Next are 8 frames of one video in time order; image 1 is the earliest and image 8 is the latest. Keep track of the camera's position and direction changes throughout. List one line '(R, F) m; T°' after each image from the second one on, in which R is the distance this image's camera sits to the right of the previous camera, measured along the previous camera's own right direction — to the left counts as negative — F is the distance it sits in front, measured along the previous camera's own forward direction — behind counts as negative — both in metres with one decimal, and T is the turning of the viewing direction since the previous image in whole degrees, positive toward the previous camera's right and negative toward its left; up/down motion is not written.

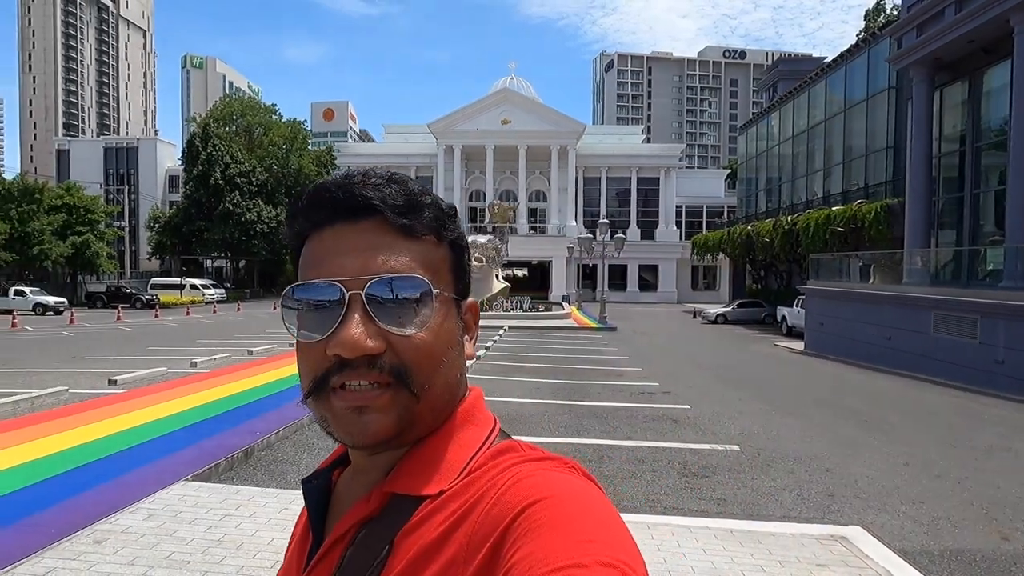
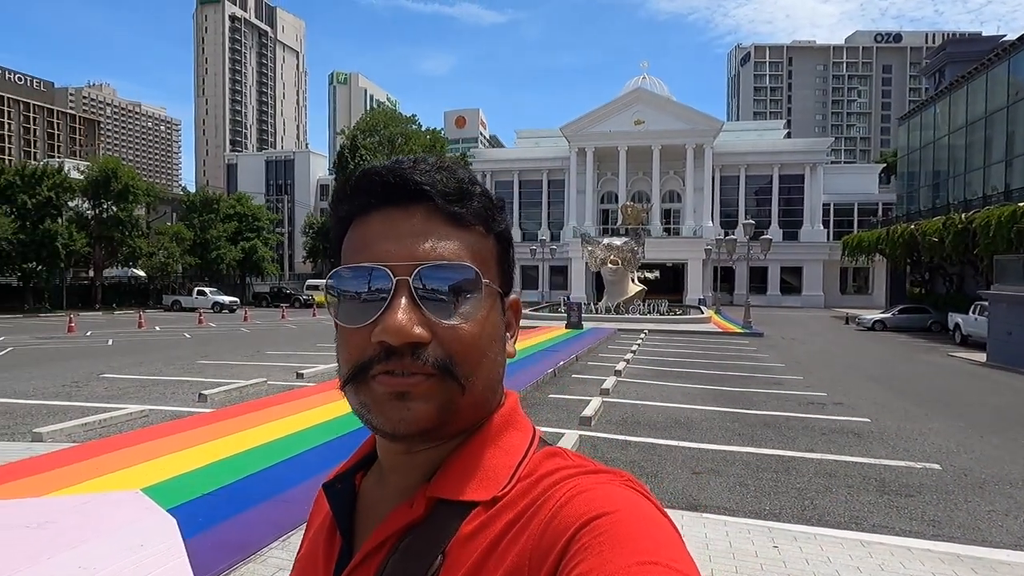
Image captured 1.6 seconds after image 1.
(-0.5, -0.2) m; -11°
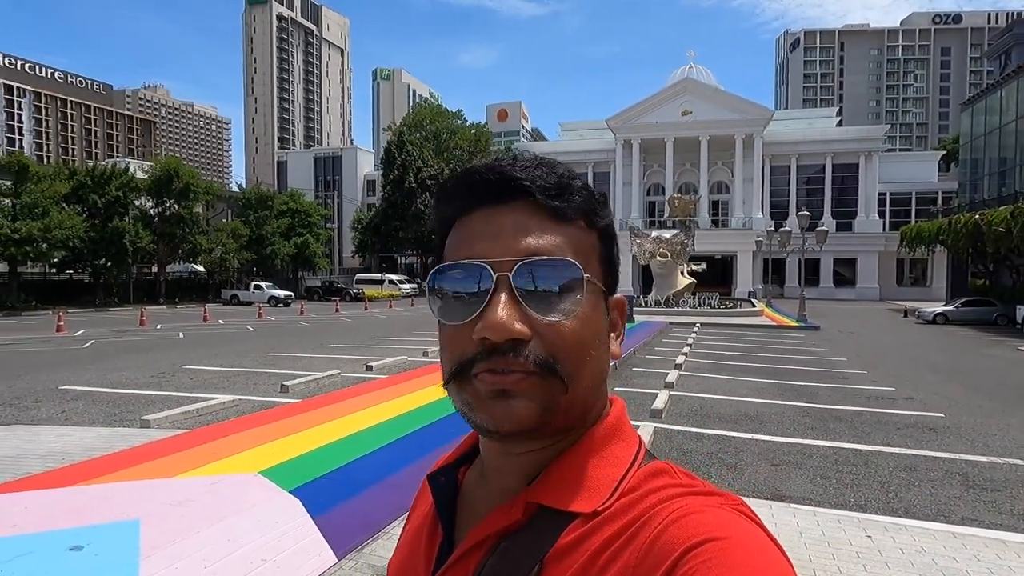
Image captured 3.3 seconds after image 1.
(-0.3, -0.2) m; -4°
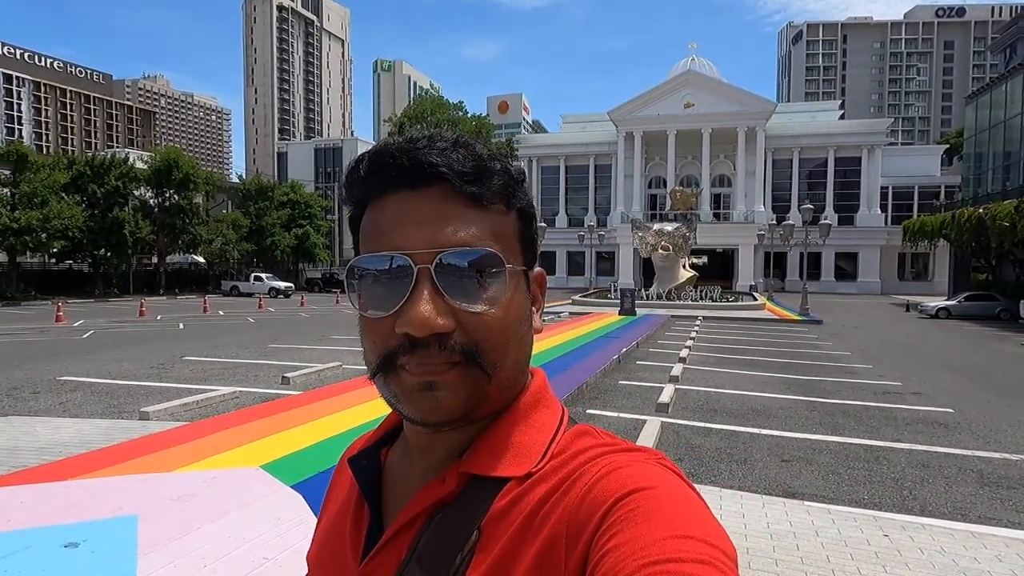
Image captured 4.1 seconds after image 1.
(-0.1, +0.1) m; 0°
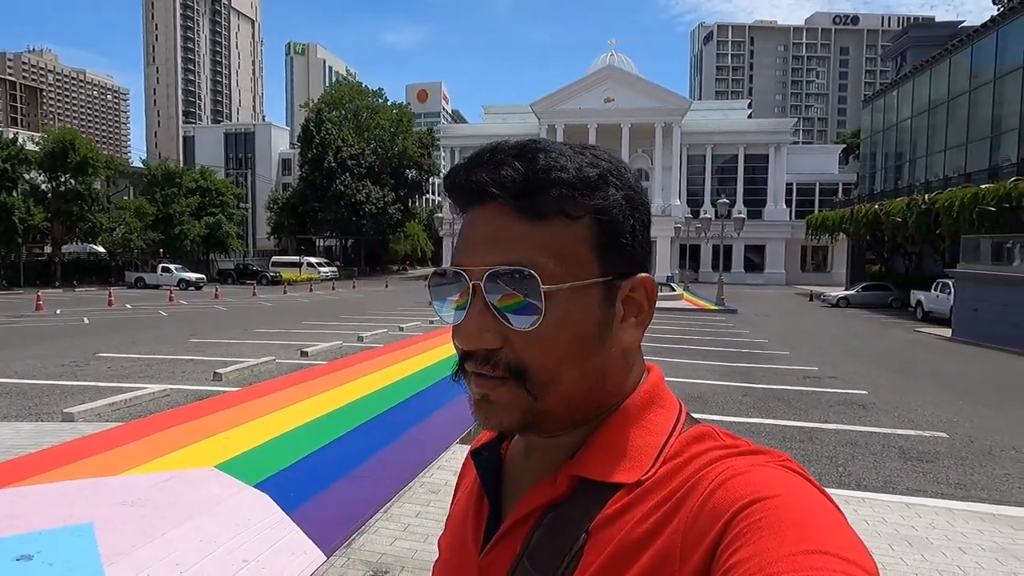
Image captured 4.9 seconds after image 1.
(-0.3, 0.0) m; +7°
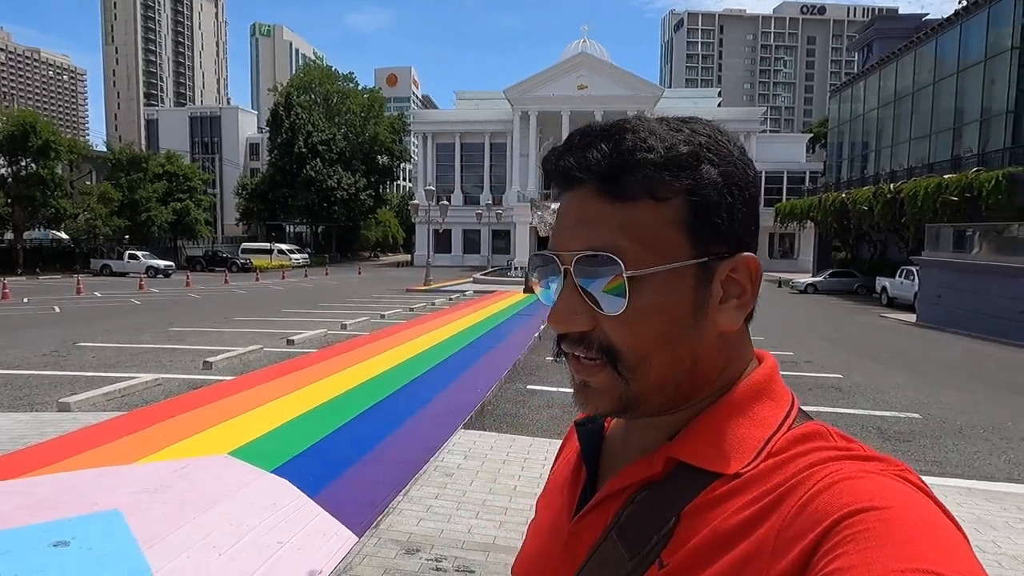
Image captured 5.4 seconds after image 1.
(-0.3, -0.1) m; +3°
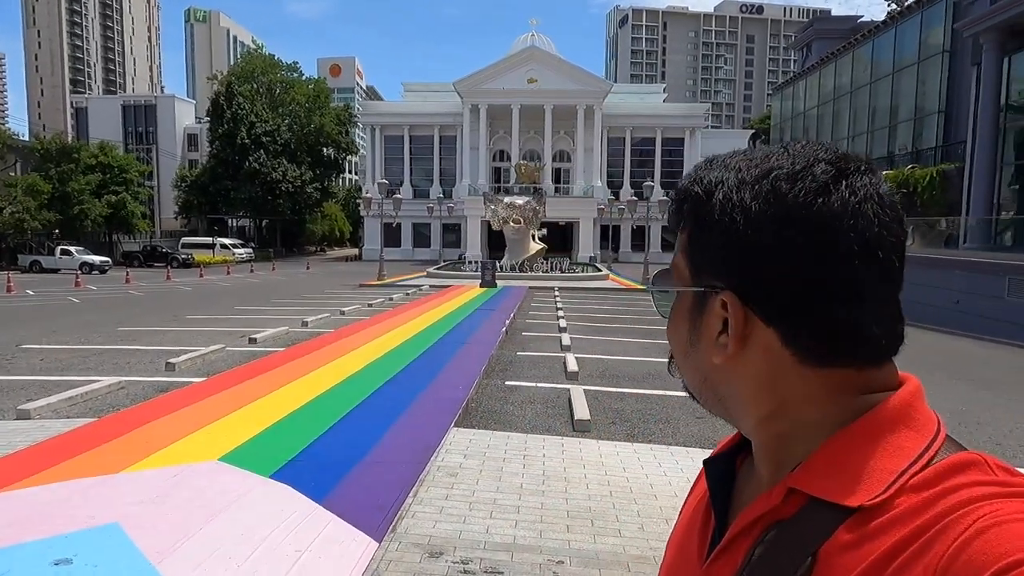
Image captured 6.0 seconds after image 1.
(-0.3, 0.0) m; +5°
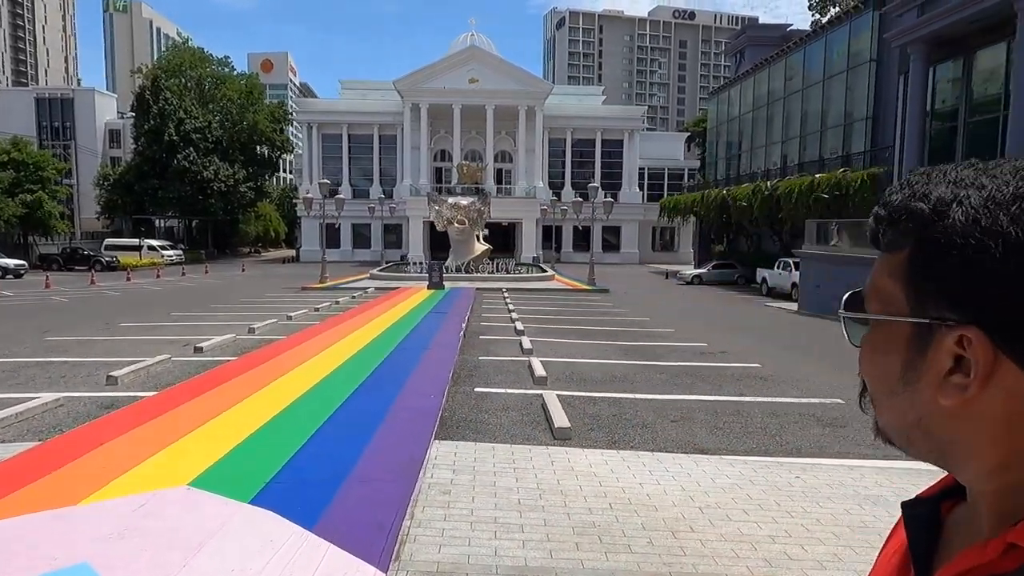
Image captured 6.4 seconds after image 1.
(-0.3, +0.2) m; +5°
